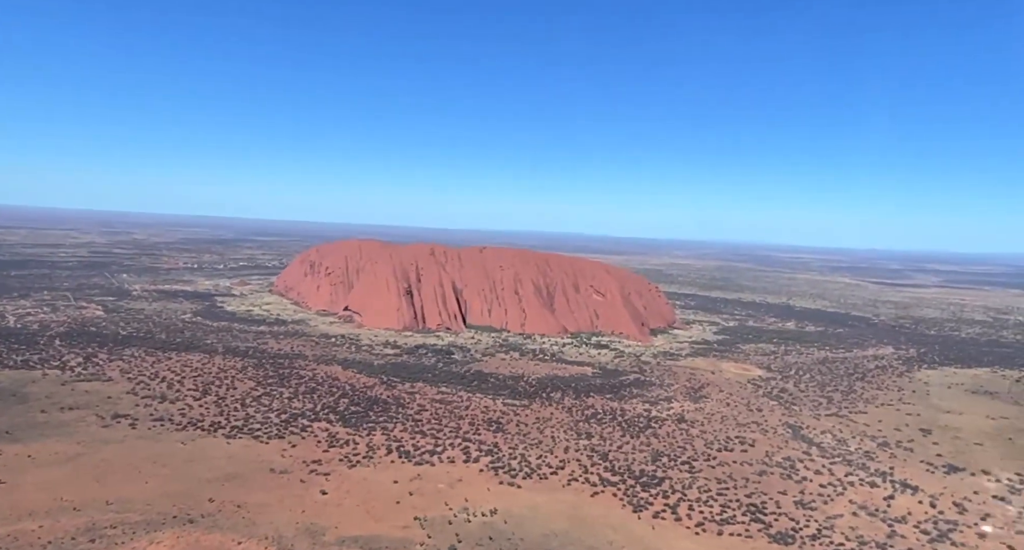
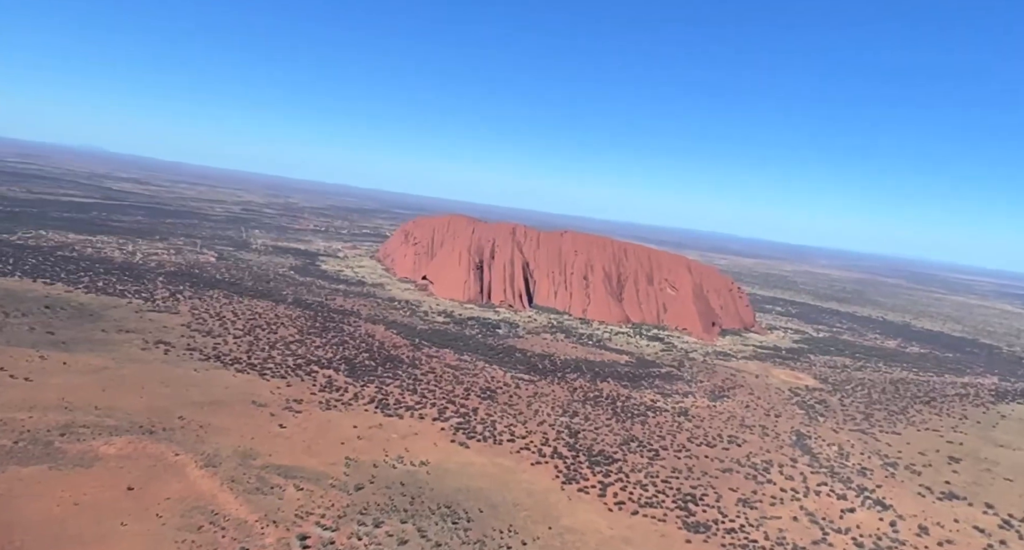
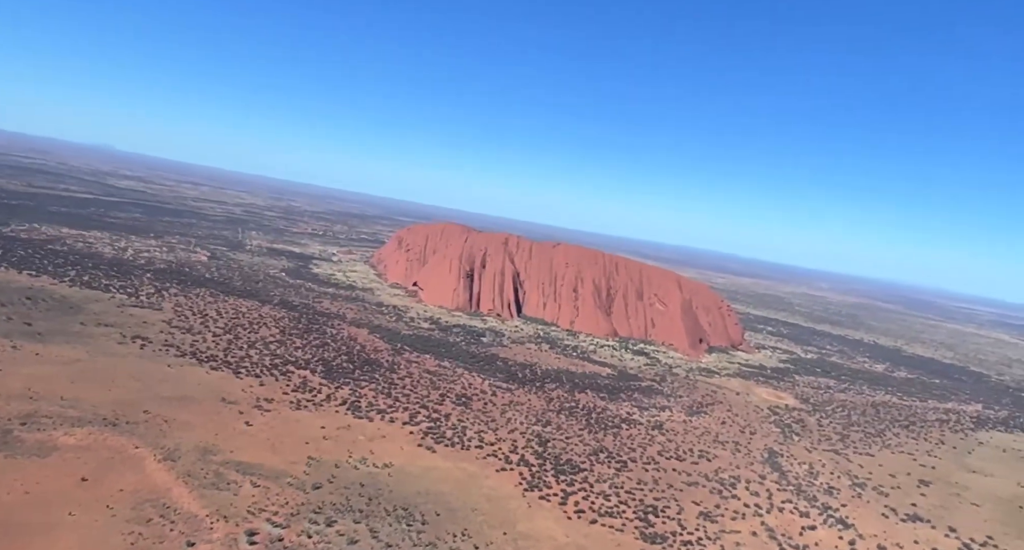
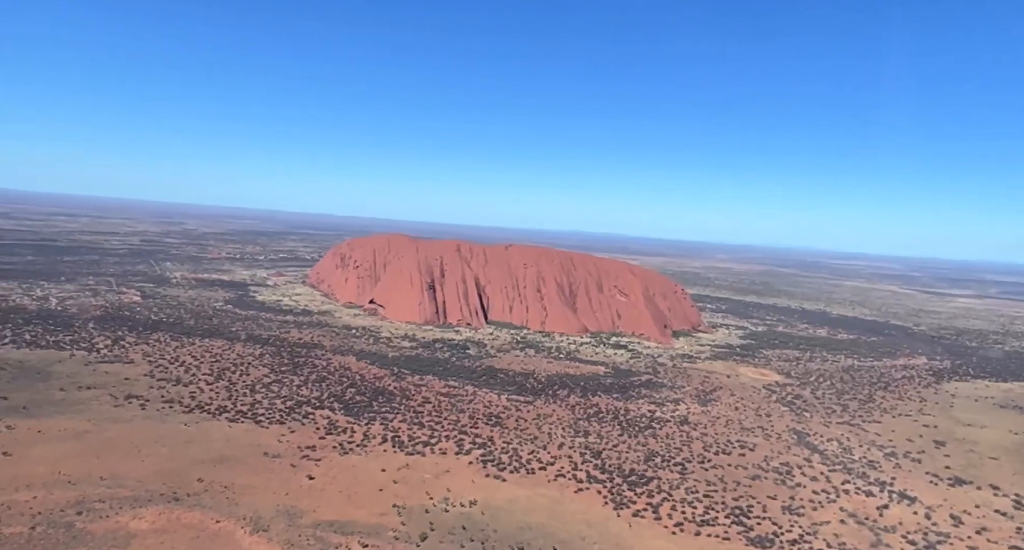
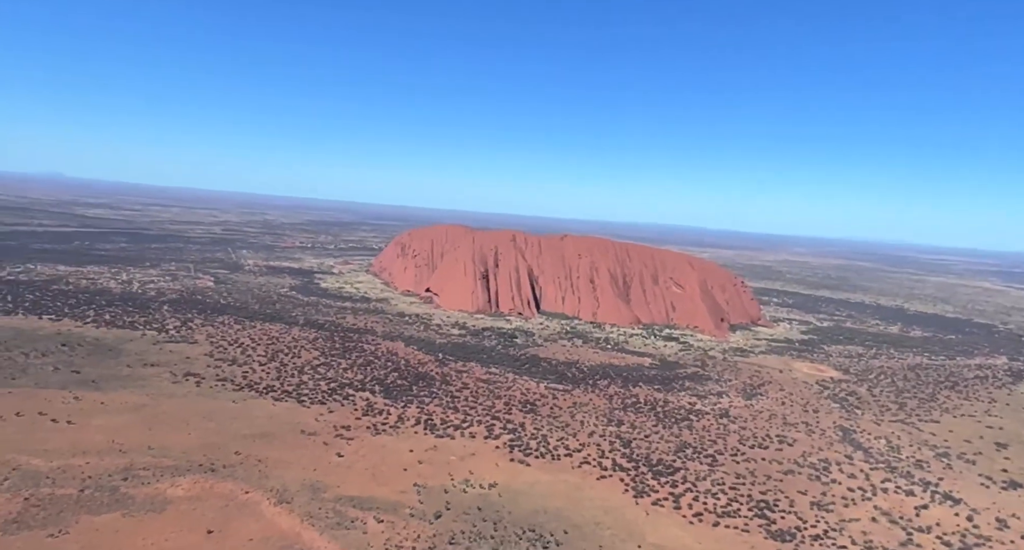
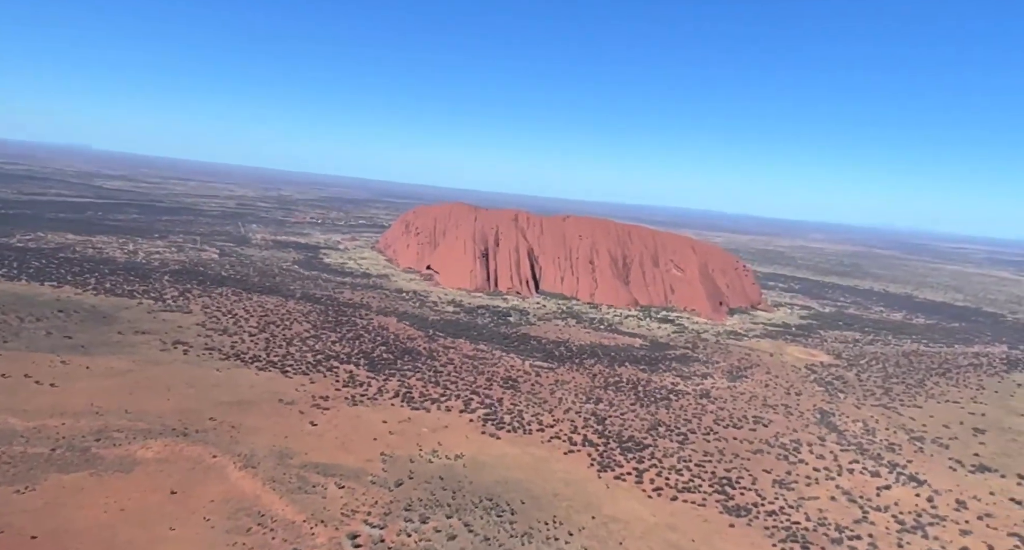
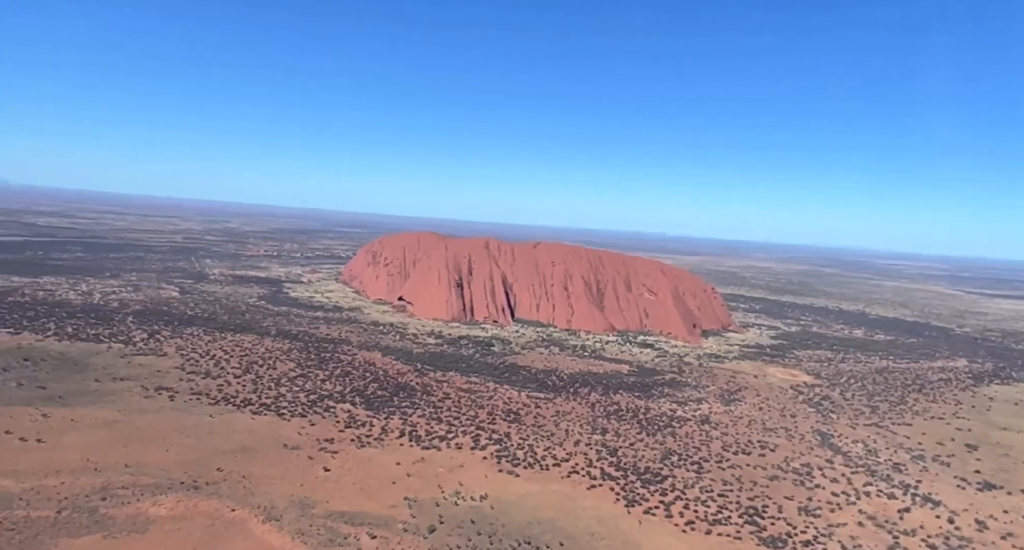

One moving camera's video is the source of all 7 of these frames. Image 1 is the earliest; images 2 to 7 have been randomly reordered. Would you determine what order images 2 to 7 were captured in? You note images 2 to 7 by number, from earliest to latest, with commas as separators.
4, 7, 5, 6, 2, 3
